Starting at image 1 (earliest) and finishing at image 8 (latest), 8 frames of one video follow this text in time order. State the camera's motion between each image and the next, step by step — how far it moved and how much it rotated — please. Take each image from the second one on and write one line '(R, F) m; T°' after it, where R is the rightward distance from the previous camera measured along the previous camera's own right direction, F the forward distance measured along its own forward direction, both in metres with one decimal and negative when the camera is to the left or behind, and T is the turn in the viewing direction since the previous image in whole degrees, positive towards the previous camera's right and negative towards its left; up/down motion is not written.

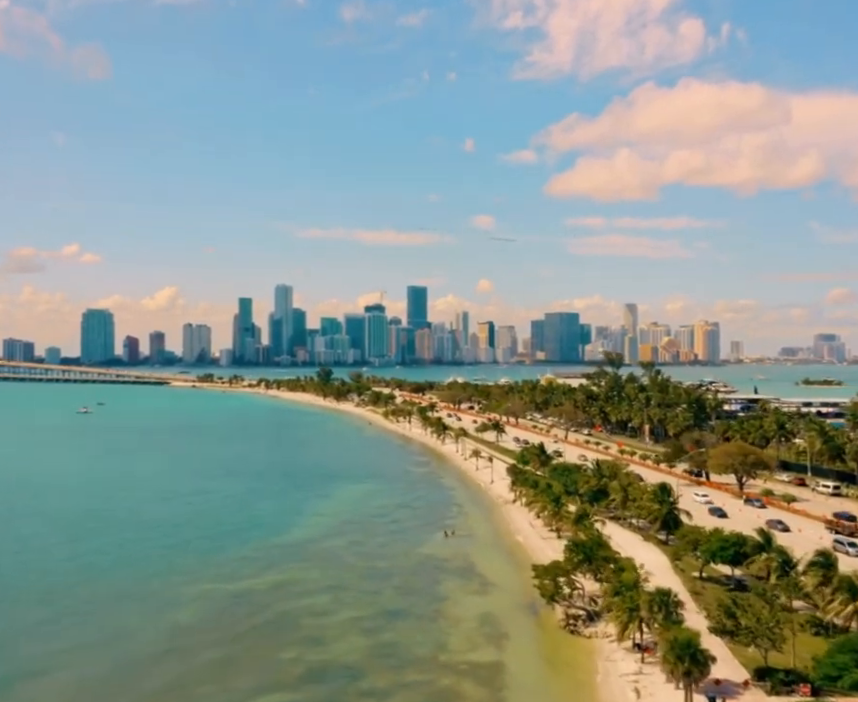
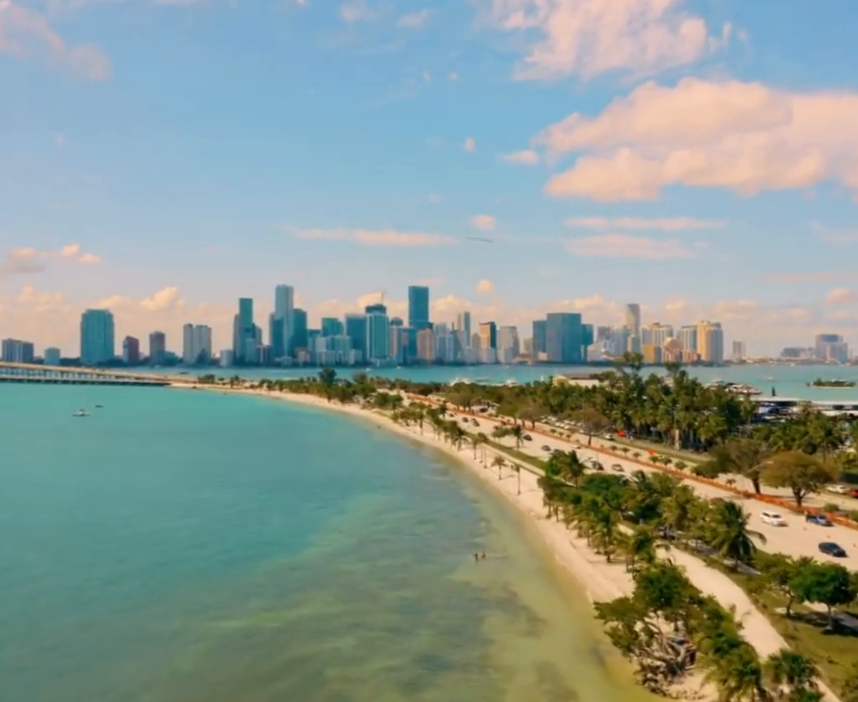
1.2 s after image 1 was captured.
(-2.2, +6.4) m; 0°
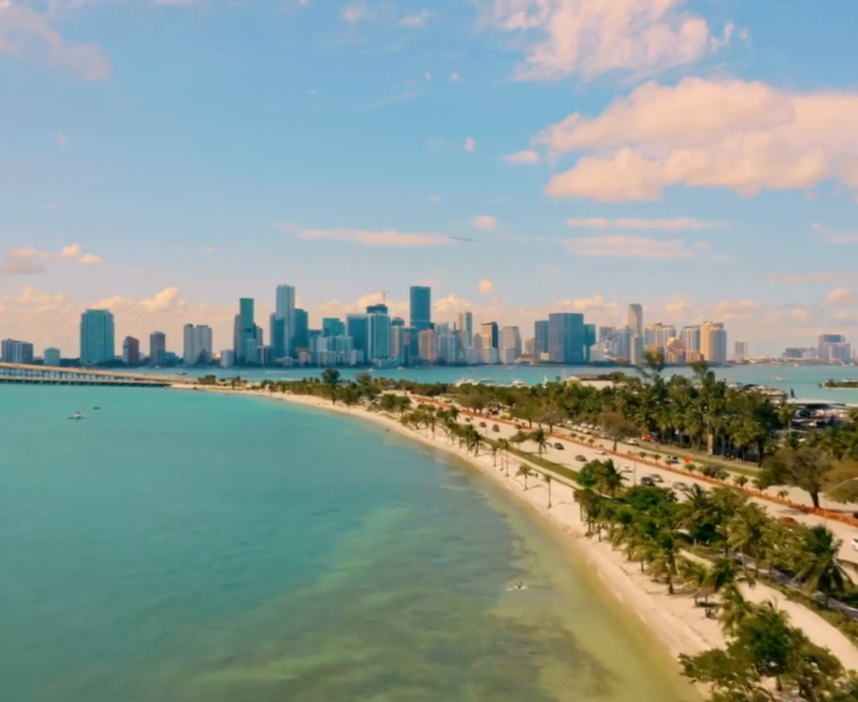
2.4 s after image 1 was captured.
(-2.1, +6.4) m; 0°
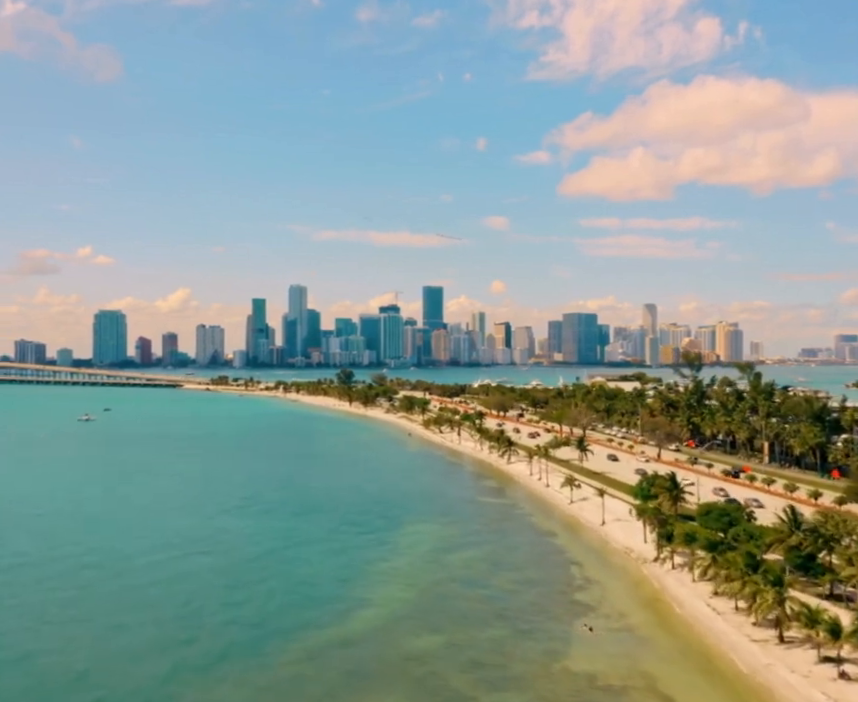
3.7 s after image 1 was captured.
(-2.4, +7.2) m; -1°
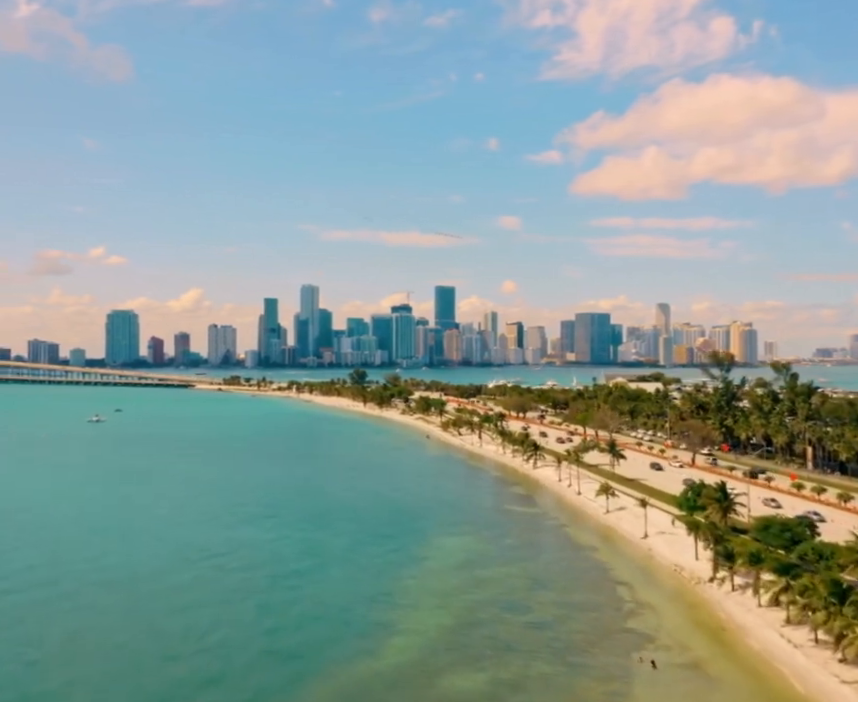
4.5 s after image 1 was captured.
(-1.4, +4.3) m; -1°
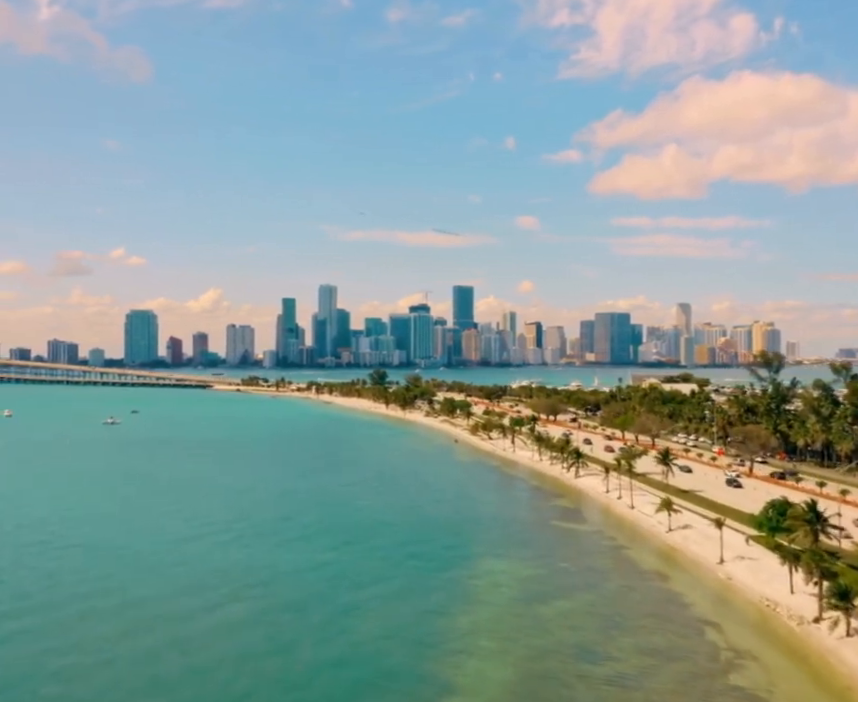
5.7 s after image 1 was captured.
(-2.0, +6.5) m; -1°
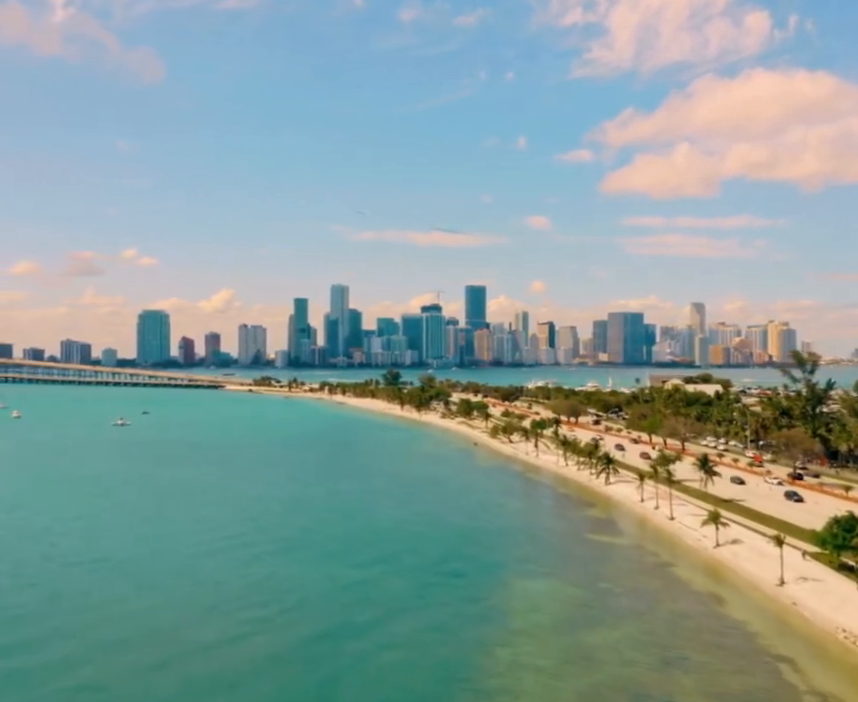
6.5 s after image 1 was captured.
(-1.2, +4.3) m; -1°
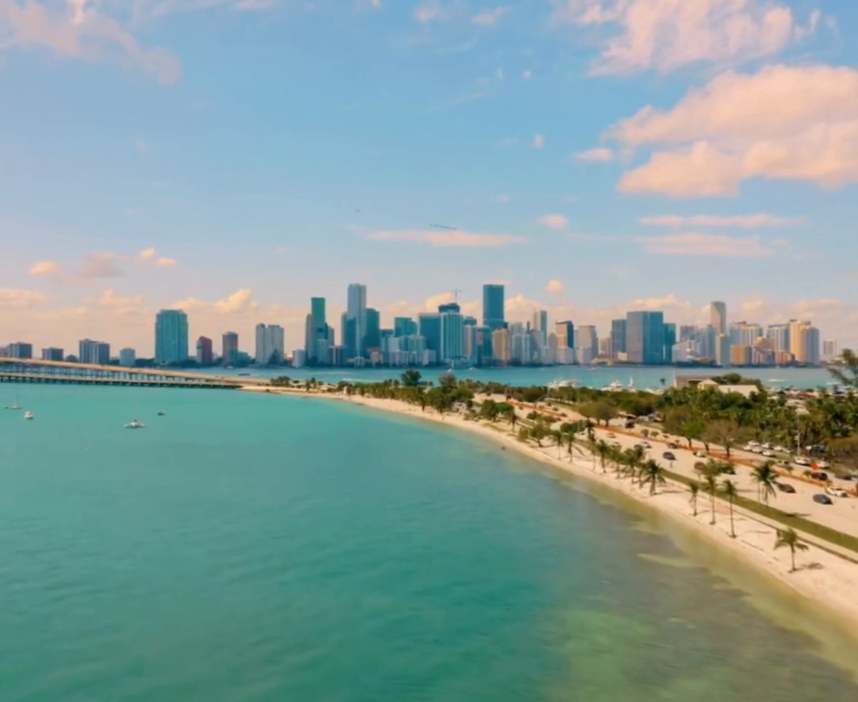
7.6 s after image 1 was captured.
(-1.4, +5.8) m; -1°
